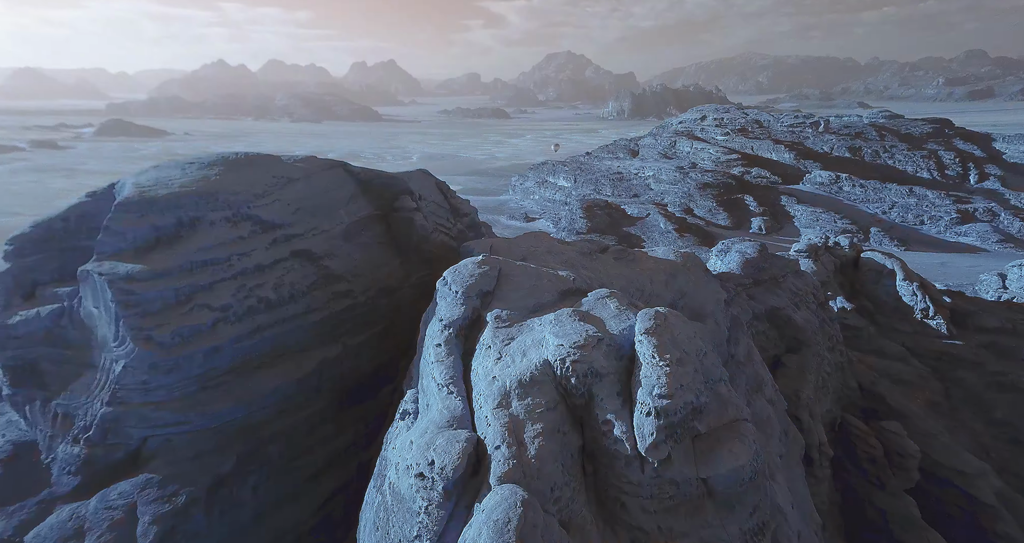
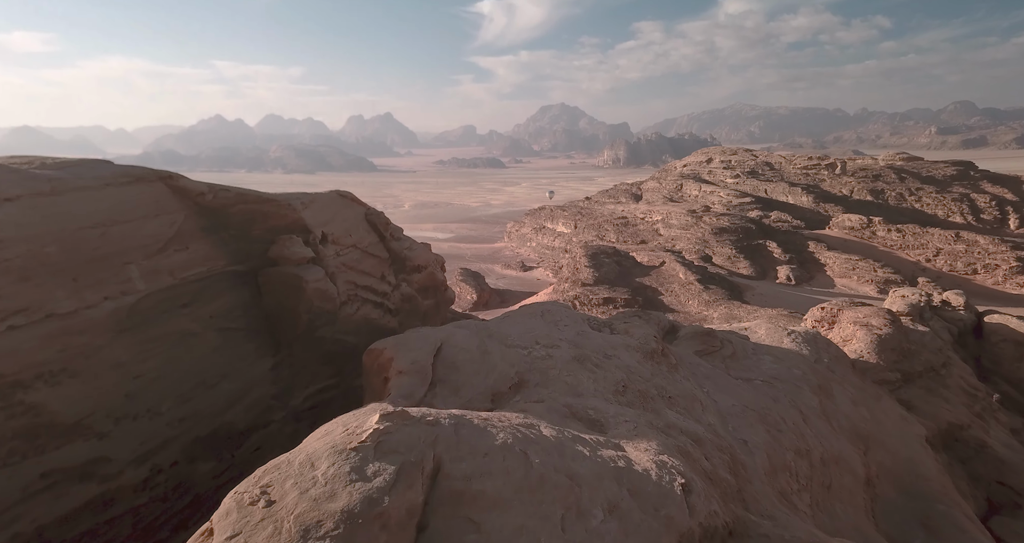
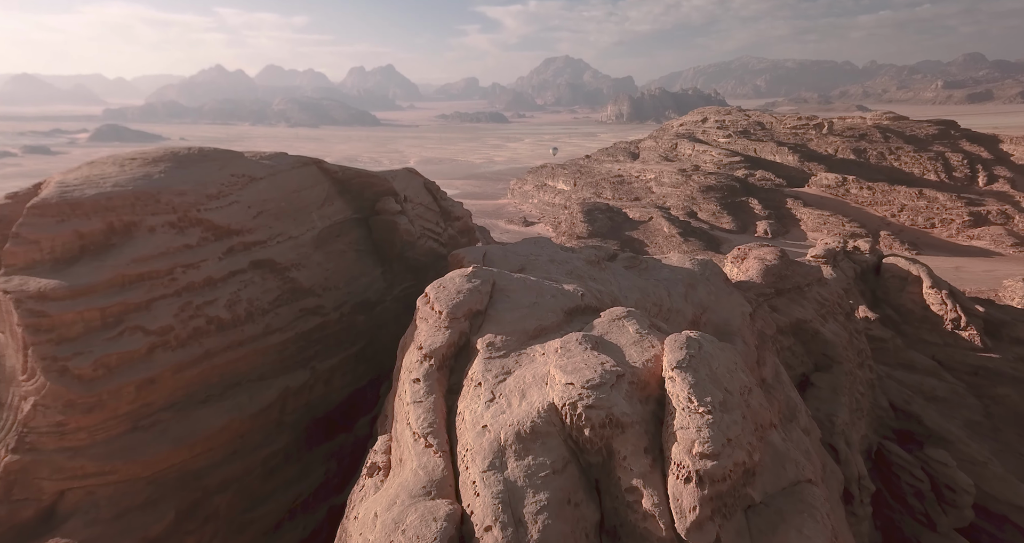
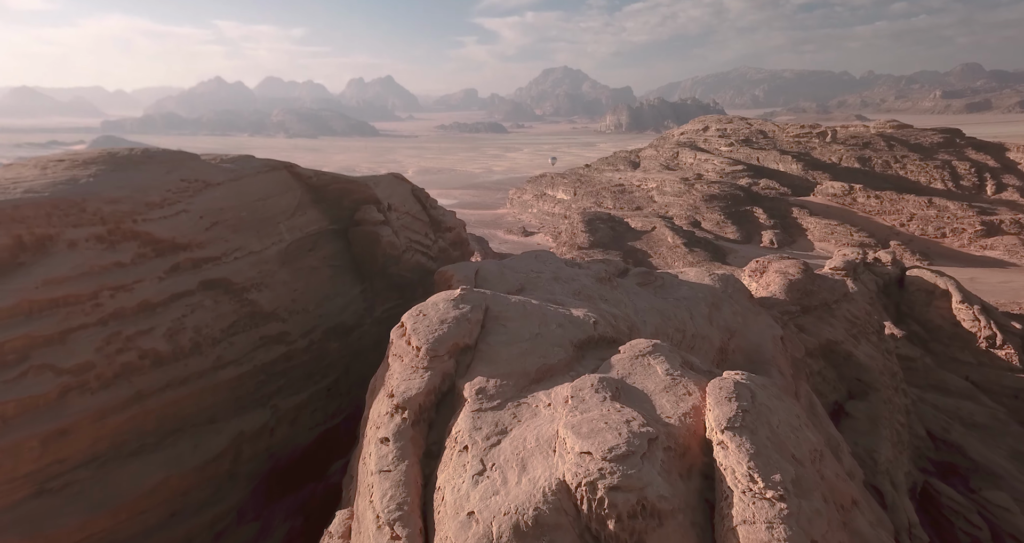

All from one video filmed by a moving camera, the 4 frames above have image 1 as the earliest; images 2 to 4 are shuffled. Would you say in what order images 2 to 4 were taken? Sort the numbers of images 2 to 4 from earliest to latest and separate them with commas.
3, 4, 2
